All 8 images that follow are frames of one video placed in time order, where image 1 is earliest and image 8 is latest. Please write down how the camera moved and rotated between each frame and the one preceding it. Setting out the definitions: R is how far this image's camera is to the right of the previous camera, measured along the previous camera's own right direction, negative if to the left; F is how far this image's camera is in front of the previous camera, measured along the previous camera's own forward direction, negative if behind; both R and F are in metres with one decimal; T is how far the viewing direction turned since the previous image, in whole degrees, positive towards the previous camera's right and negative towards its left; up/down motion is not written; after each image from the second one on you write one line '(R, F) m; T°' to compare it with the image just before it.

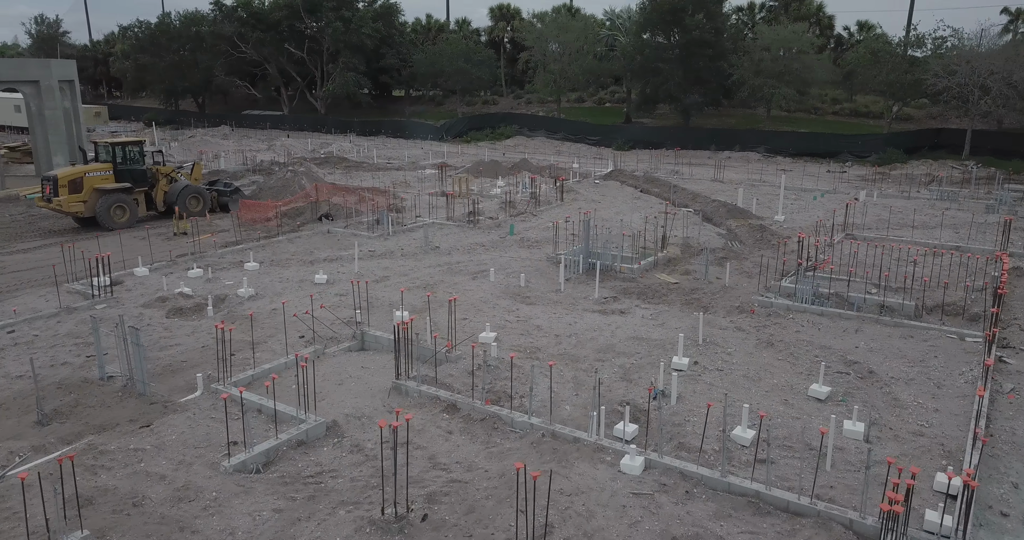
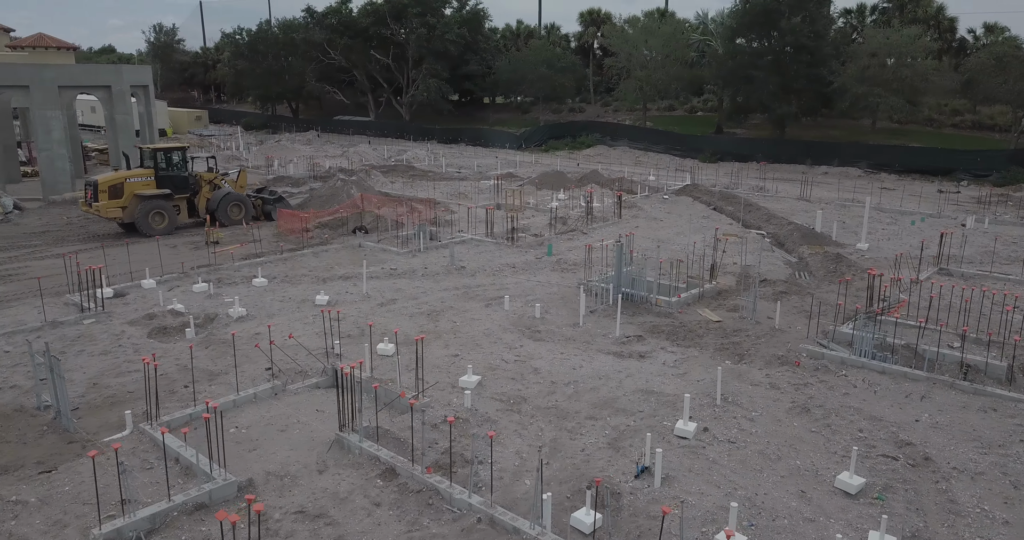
(+1.4, +1.5) m; -8°
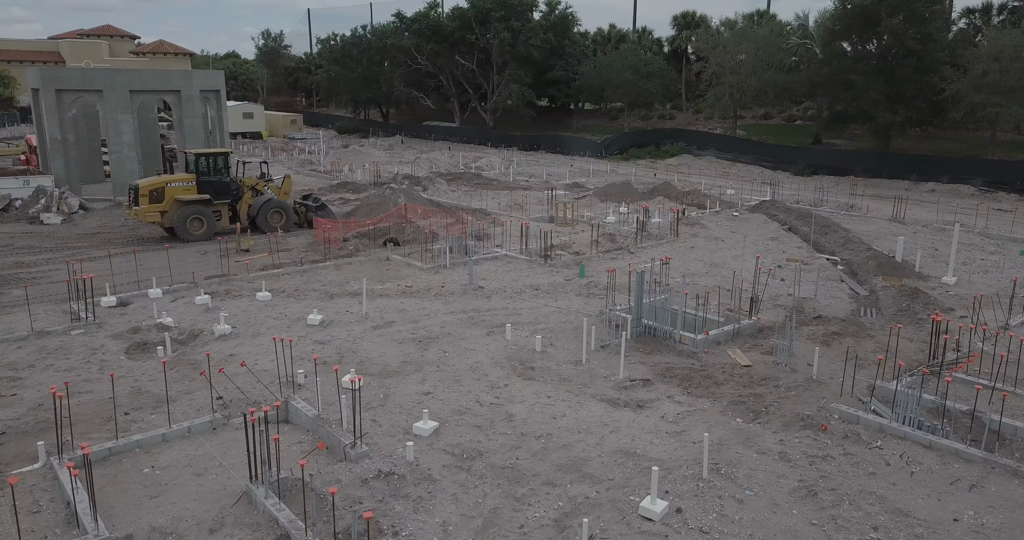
(+1.5, +1.3) m; -8°
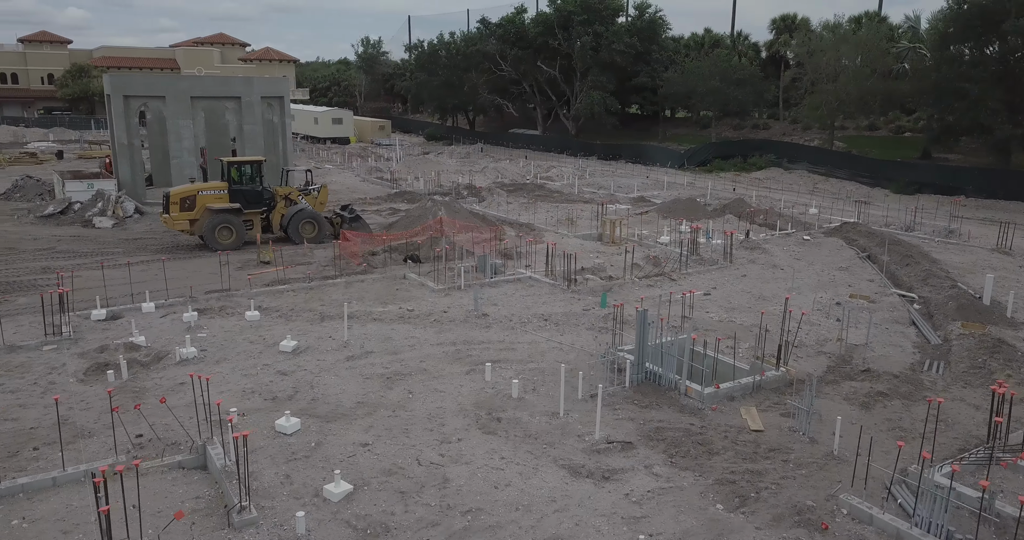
(+1.6, +1.4) m; -8°
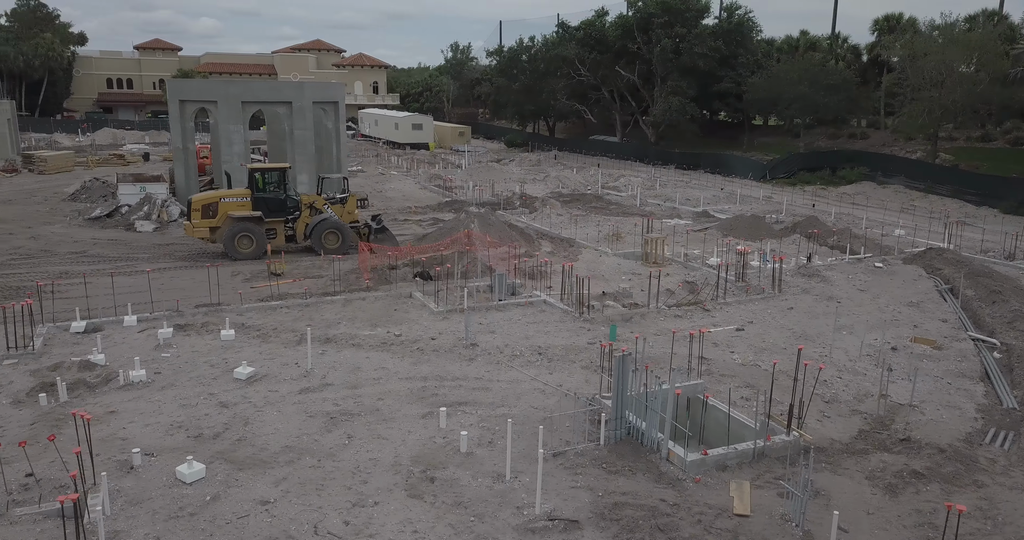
(+1.6, +1.5) m; -7°
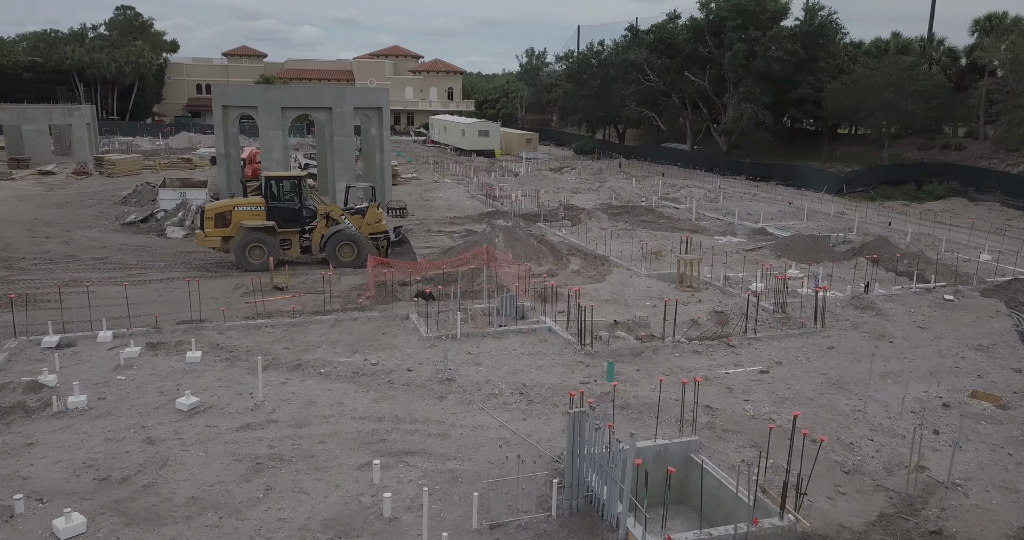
(+1.4, +1.4) m; -6°
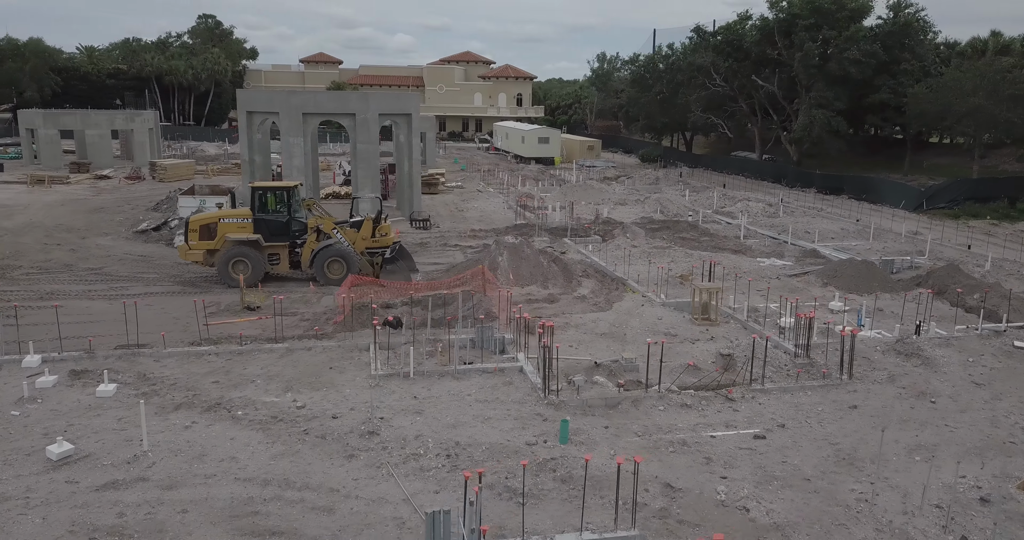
(+1.7, +1.8) m; -6°
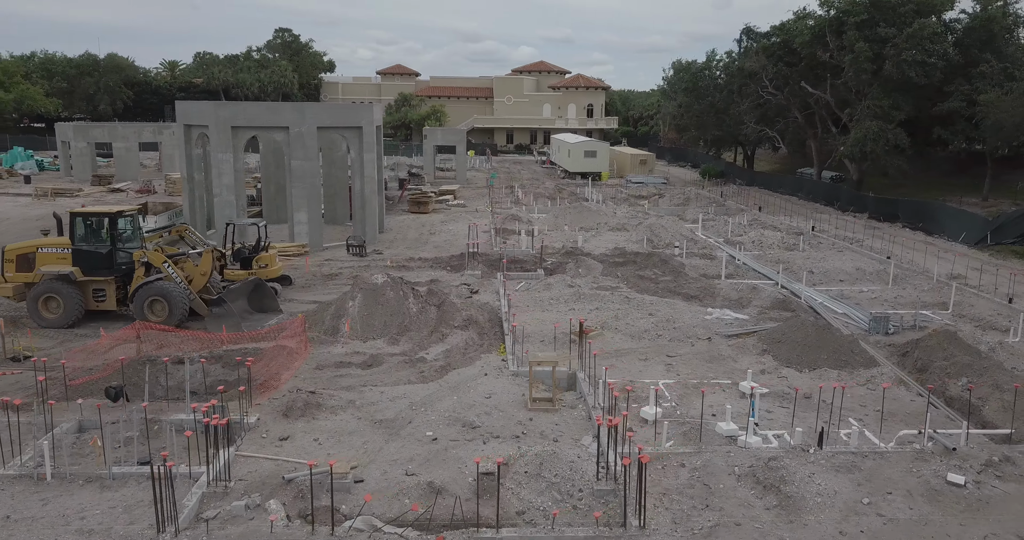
(+4.7, +3.5) m; -9°
